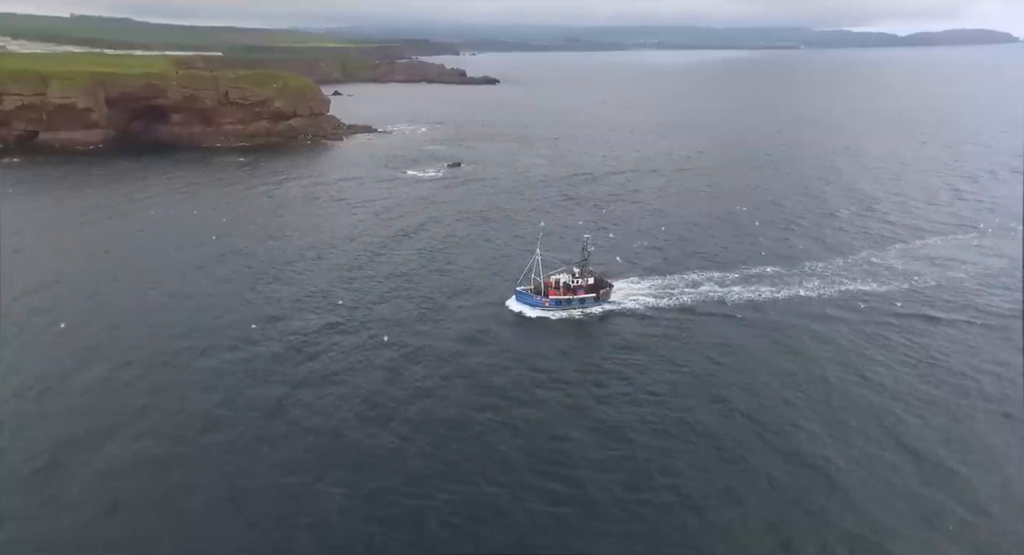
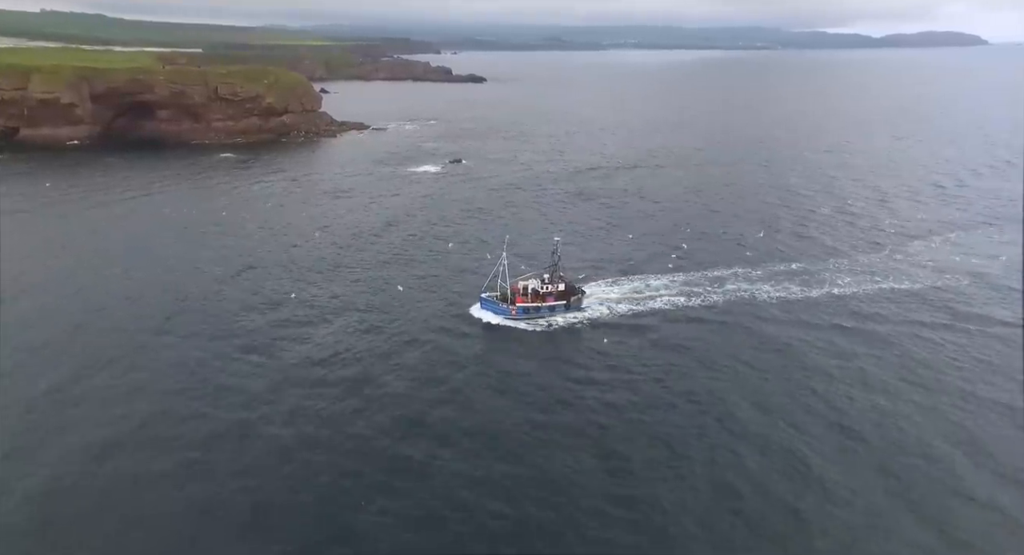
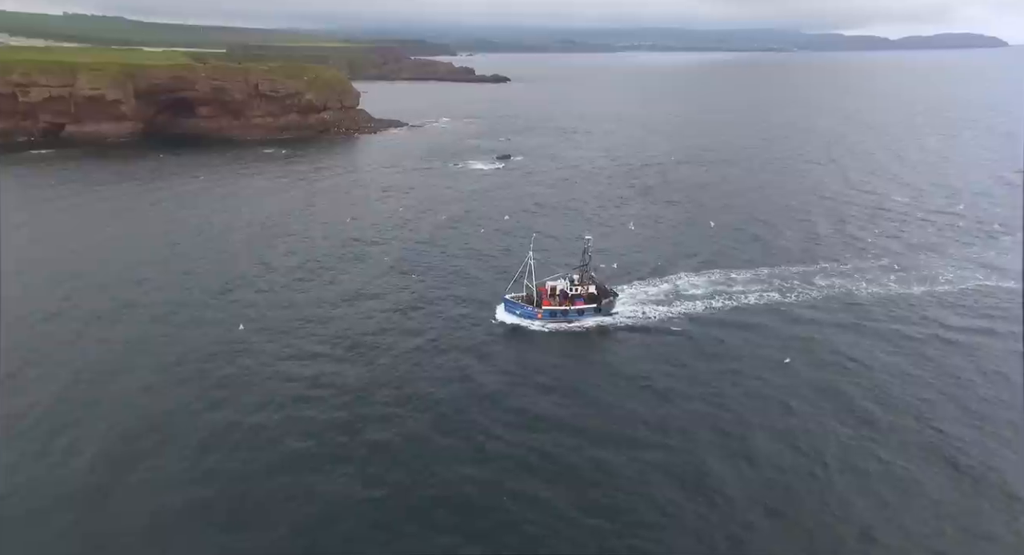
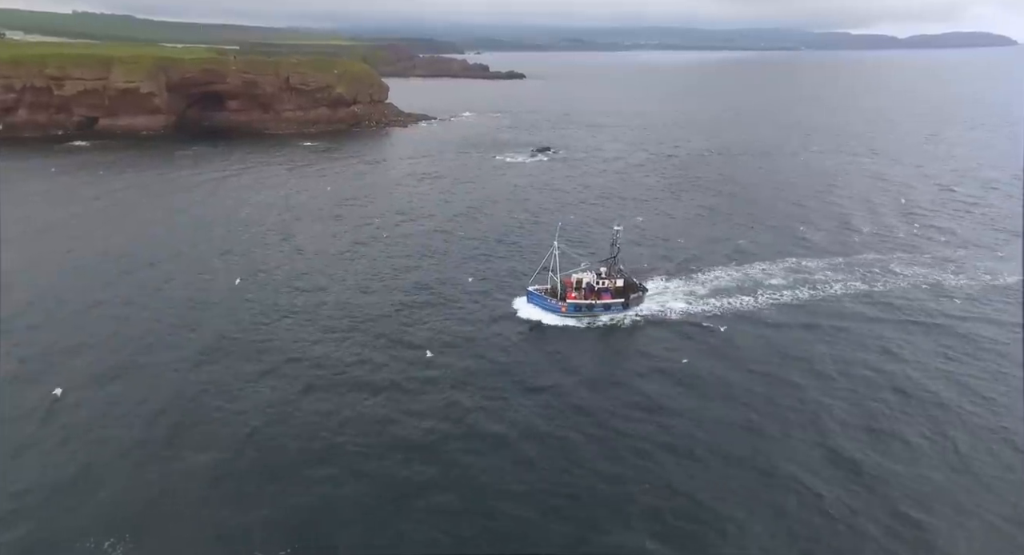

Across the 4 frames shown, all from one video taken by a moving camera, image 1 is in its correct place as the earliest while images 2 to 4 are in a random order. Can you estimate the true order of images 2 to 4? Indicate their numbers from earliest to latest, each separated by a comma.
2, 3, 4
